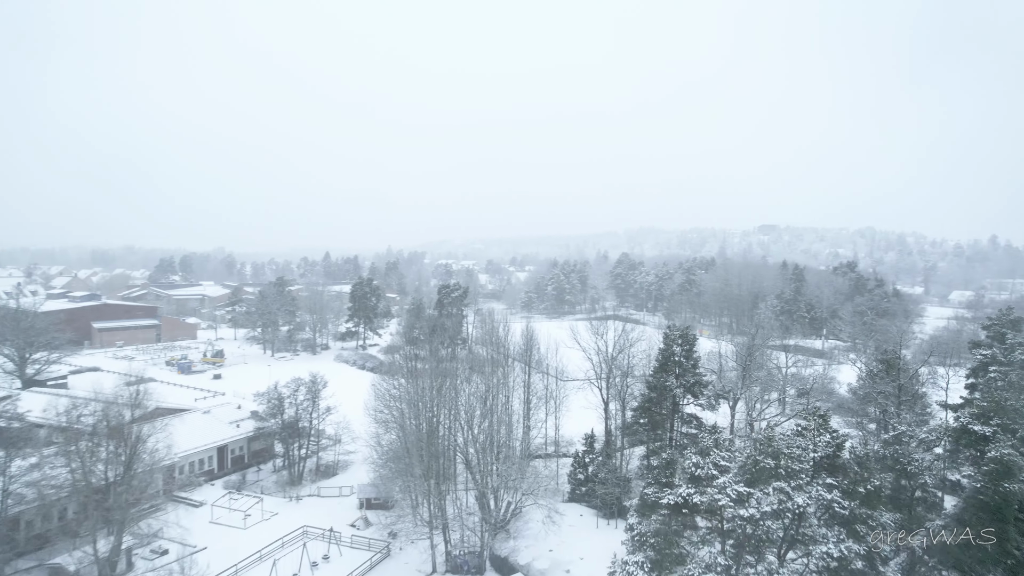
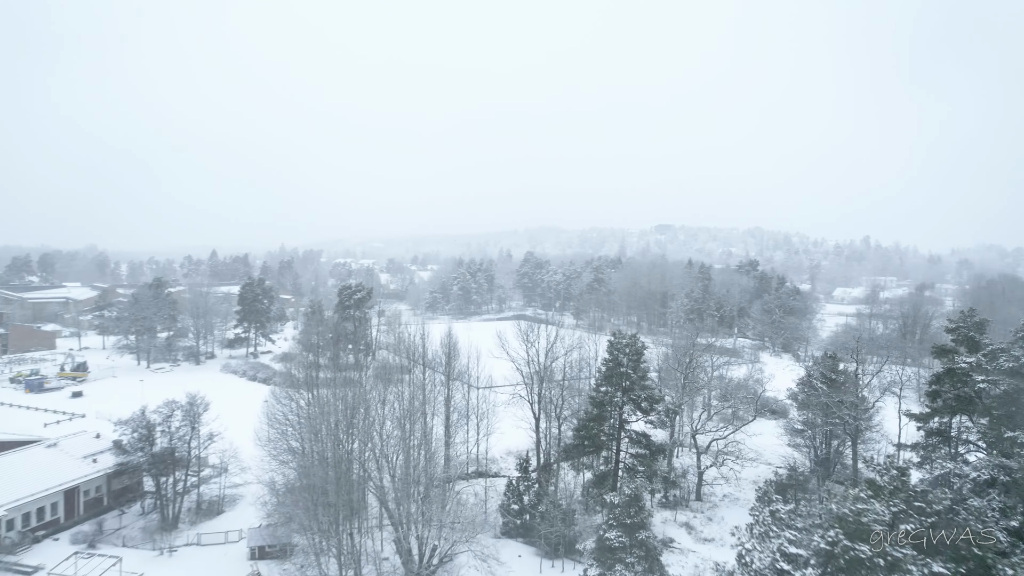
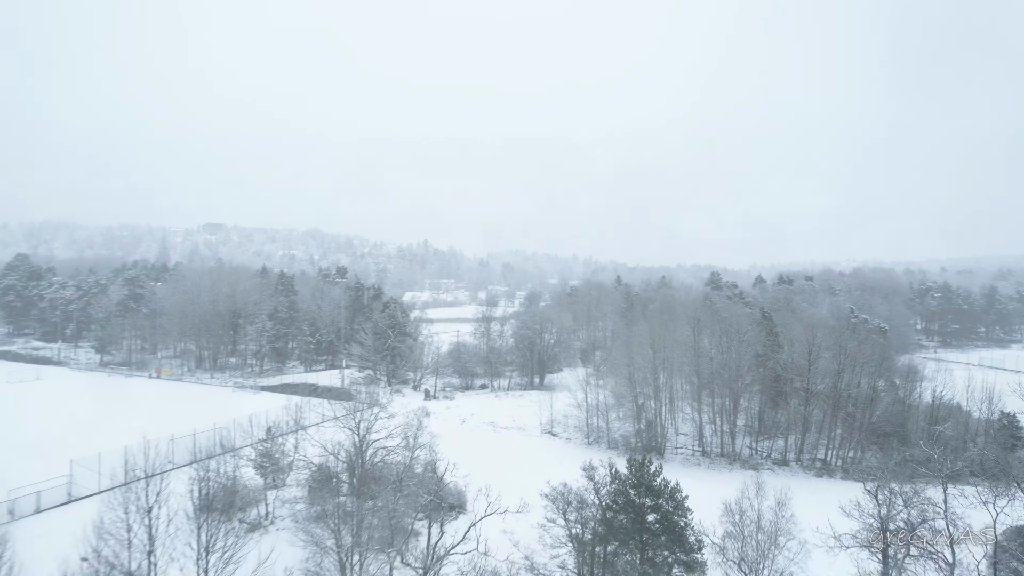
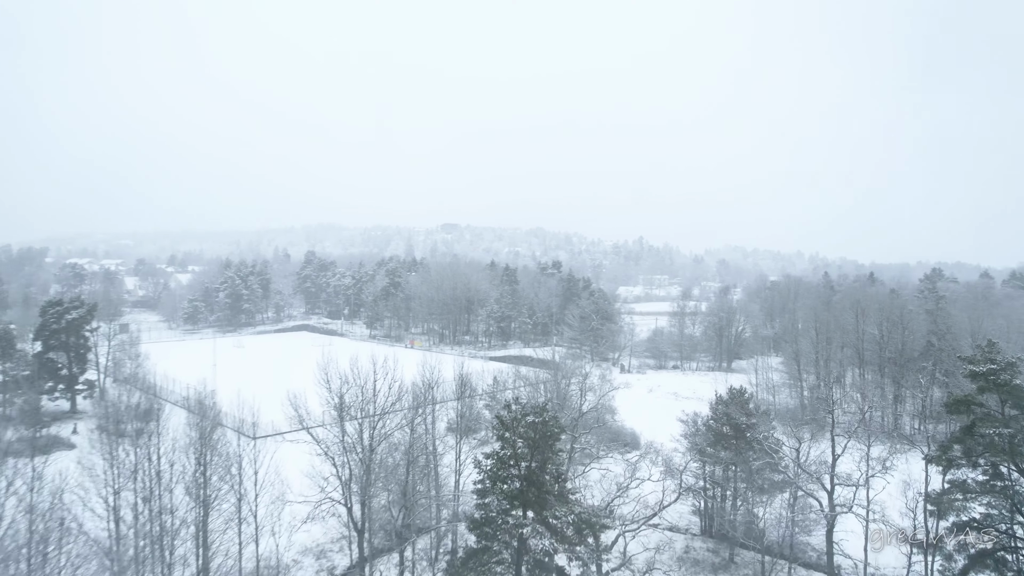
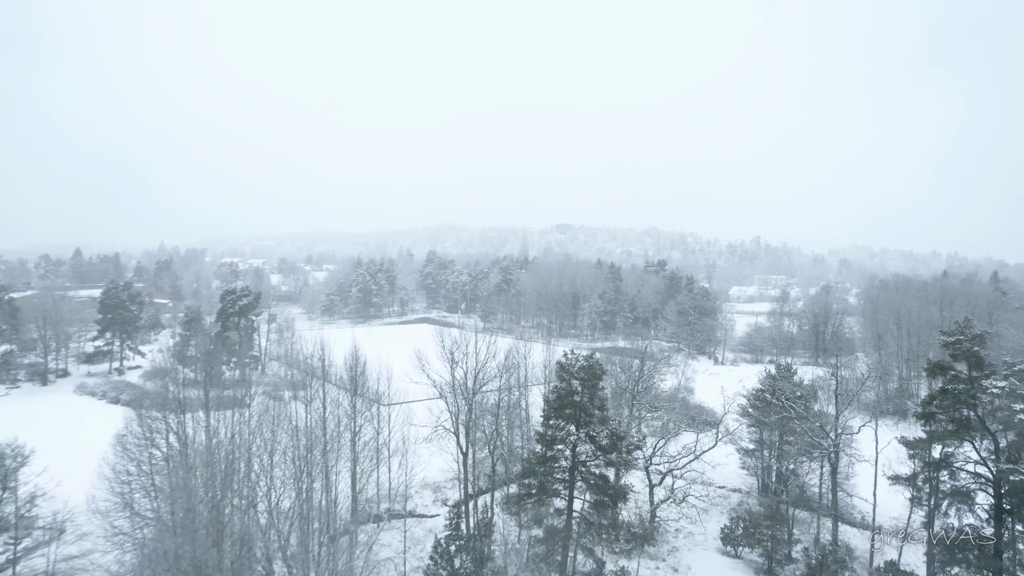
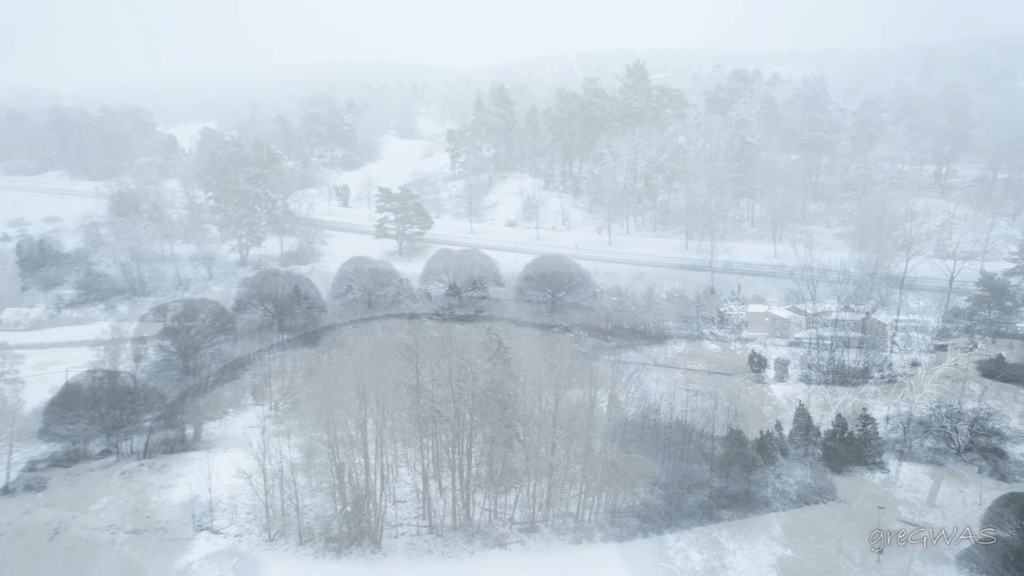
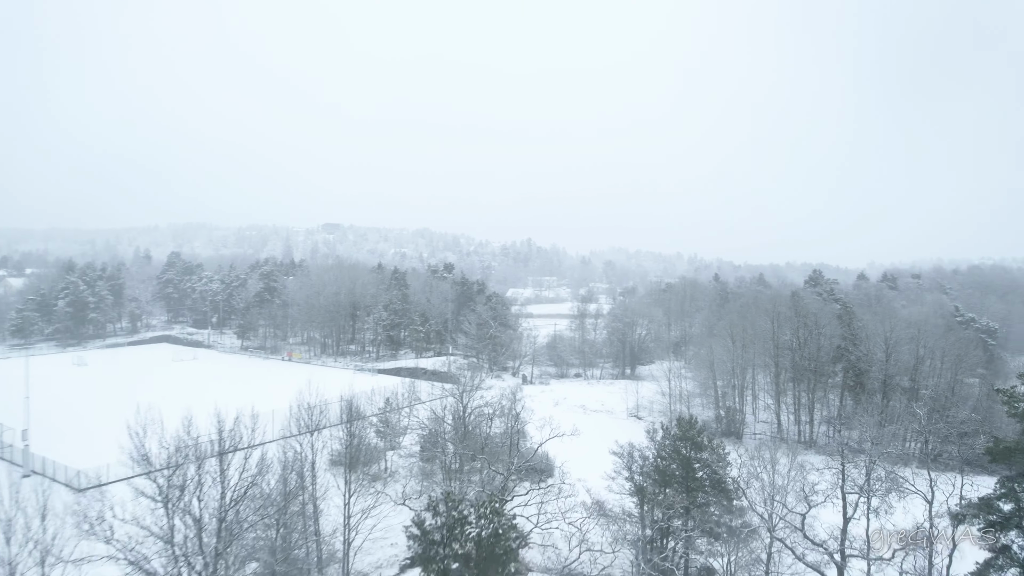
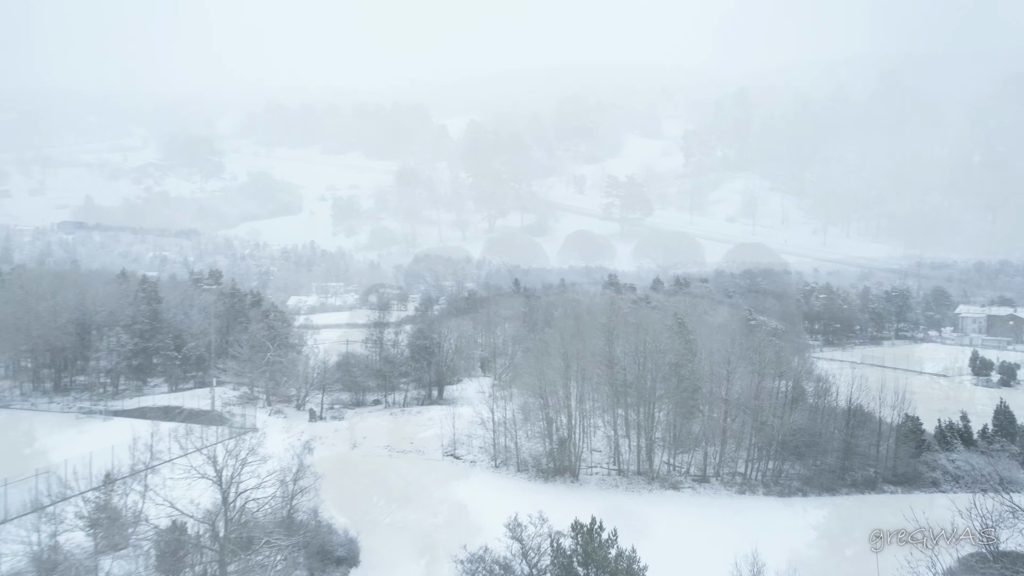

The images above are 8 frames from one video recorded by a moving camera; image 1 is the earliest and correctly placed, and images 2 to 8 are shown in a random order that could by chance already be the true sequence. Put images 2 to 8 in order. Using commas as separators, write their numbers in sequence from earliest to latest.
2, 5, 4, 7, 3, 8, 6
